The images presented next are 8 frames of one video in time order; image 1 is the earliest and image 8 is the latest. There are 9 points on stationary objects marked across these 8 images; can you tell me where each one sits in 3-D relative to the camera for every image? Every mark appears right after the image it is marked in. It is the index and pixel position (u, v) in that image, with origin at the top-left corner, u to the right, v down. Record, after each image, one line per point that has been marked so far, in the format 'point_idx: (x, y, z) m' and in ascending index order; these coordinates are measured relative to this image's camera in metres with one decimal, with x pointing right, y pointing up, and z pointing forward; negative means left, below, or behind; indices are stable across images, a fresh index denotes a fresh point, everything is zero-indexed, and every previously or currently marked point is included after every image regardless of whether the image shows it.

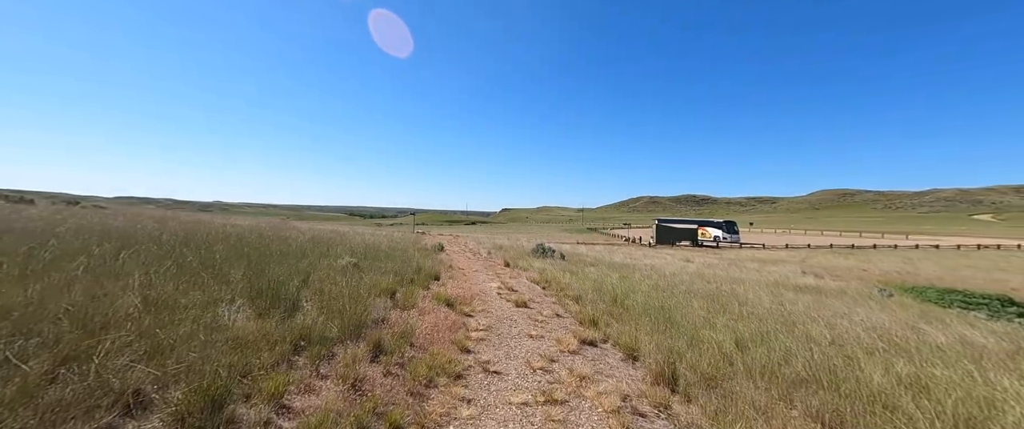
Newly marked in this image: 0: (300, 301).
0: (-3.2, -1.3, +5.2) m
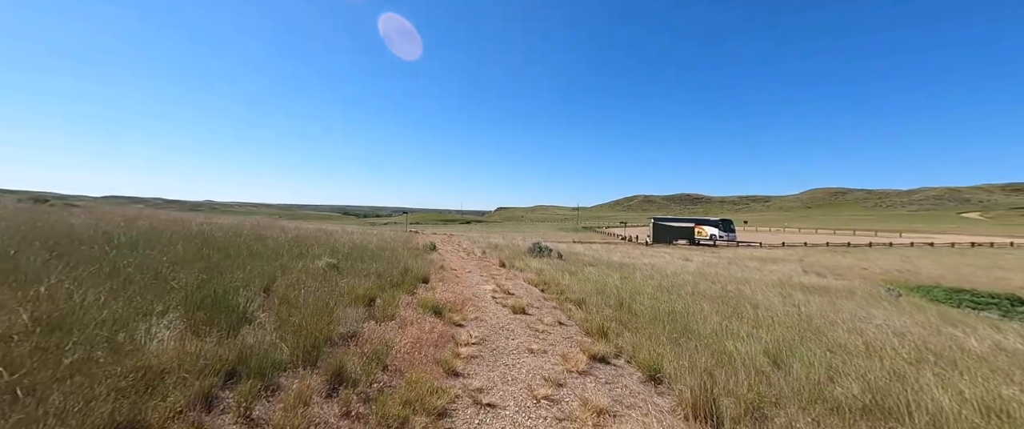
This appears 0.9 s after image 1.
0: (-3.3, -1.2, +4.3) m
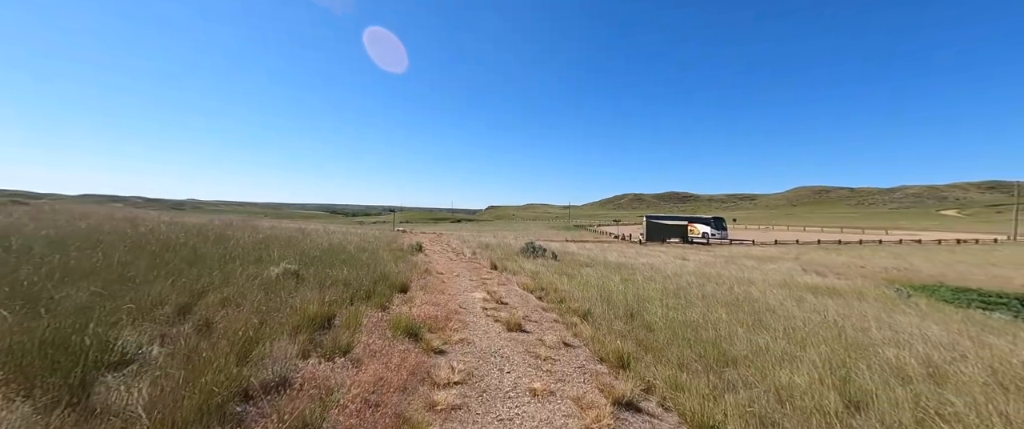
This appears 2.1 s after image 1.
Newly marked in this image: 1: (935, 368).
0: (-3.3, -1.2, +3.0) m
1: (+6.8, -2.5, +5.5) m
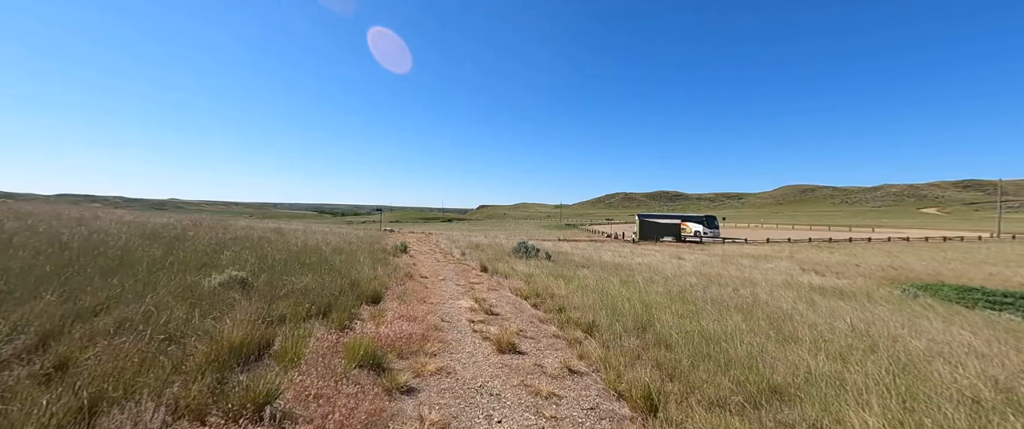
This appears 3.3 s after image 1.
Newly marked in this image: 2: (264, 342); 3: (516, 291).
0: (-3.3, -1.1, +1.8) m
1: (+6.7, -2.4, +4.6) m
2: (-2.6, -1.3, +3.6) m
3: (+0.1, -2.1, +9.3) m
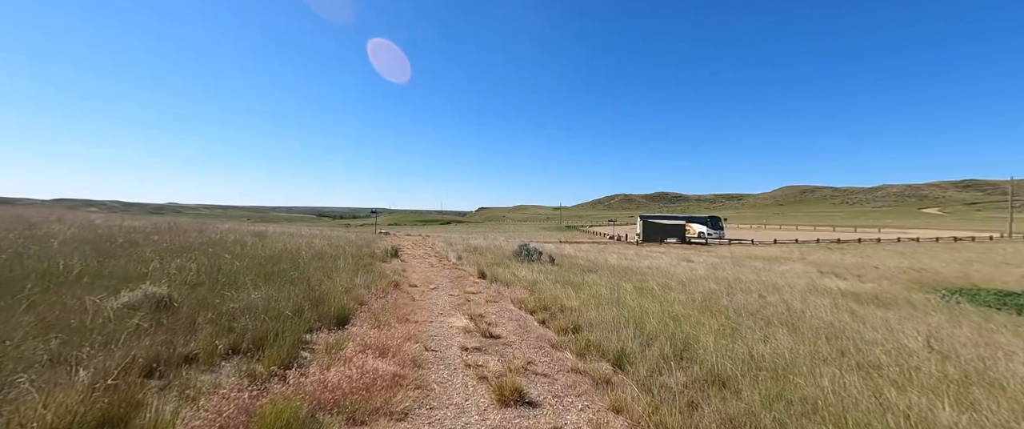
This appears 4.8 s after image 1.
0: (-3.3, -1.1, +0.4) m
1: (+6.8, -2.3, +3.2) m
2: (-2.6, -1.3, +2.2) m
3: (+0.2, -2.1, +7.9) m
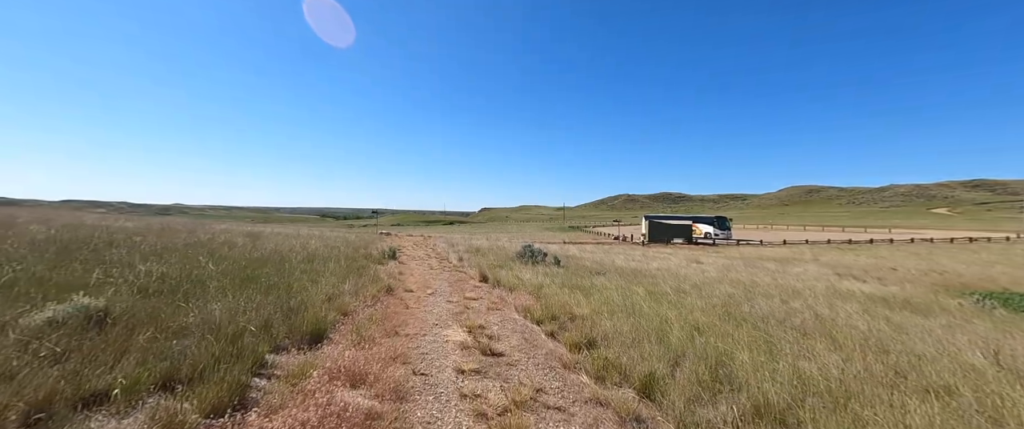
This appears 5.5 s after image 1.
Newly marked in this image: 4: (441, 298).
0: (-3.2, -1.0, -0.3) m
1: (+6.9, -2.2, +2.4) m
2: (-2.5, -1.2, +1.5) m
3: (+0.3, -2.0, +7.1) m
4: (-1.7, -2.0, +8.2) m
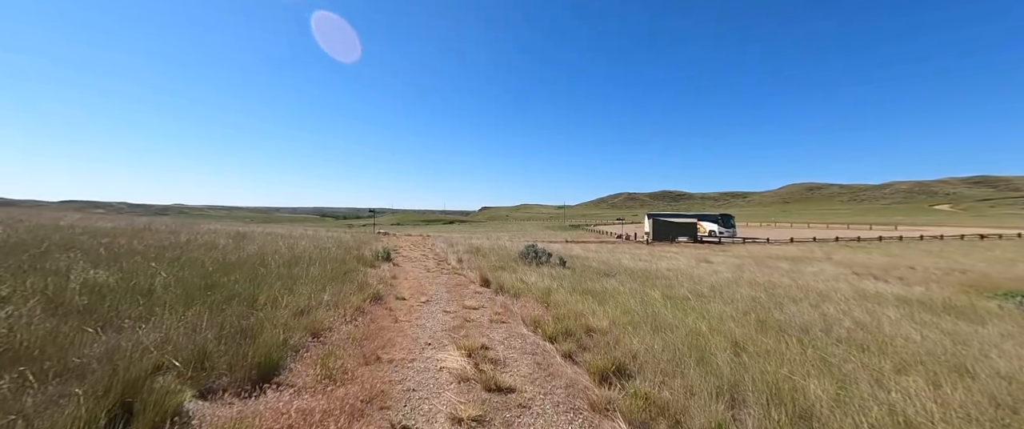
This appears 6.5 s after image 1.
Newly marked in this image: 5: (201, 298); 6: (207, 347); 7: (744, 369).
0: (-3.1, -1.0, -1.4) m
1: (+7.0, -2.2, +1.3) m
2: (-2.4, -1.2, +0.4) m
3: (+0.4, -2.0, +6.1) m
4: (-1.6, -1.9, +7.2) m
5: (-4.5, -1.2, +5.0) m
6: (-3.0, -1.3, +3.4) m
7: (+3.1, -2.0, +4.5) m
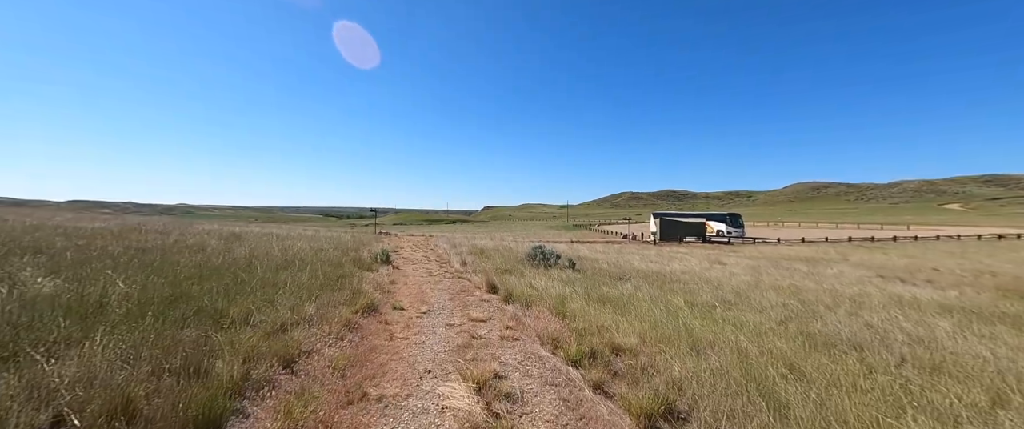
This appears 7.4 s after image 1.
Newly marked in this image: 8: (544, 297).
0: (-3.0, -1.0, -2.2) m
1: (+7.2, -2.2, +0.4) m
2: (-2.2, -1.2, -0.5) m
3: (+0.6, -2.0, +5.2) m
4: (-1.3, -1.9, +6.3) m
5: (-4.3, -1.2, +4.2) m
6: (-2.8, -1.3, +2.6) m
7: (+3.3, -2.0, +3.6) m
8: (+0.8, -2.0, +8.2) m
